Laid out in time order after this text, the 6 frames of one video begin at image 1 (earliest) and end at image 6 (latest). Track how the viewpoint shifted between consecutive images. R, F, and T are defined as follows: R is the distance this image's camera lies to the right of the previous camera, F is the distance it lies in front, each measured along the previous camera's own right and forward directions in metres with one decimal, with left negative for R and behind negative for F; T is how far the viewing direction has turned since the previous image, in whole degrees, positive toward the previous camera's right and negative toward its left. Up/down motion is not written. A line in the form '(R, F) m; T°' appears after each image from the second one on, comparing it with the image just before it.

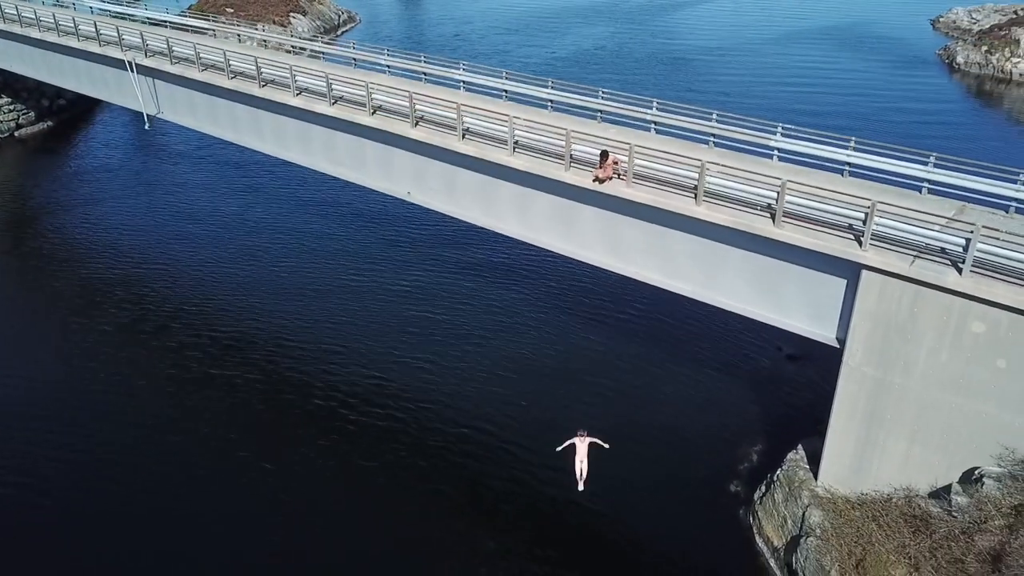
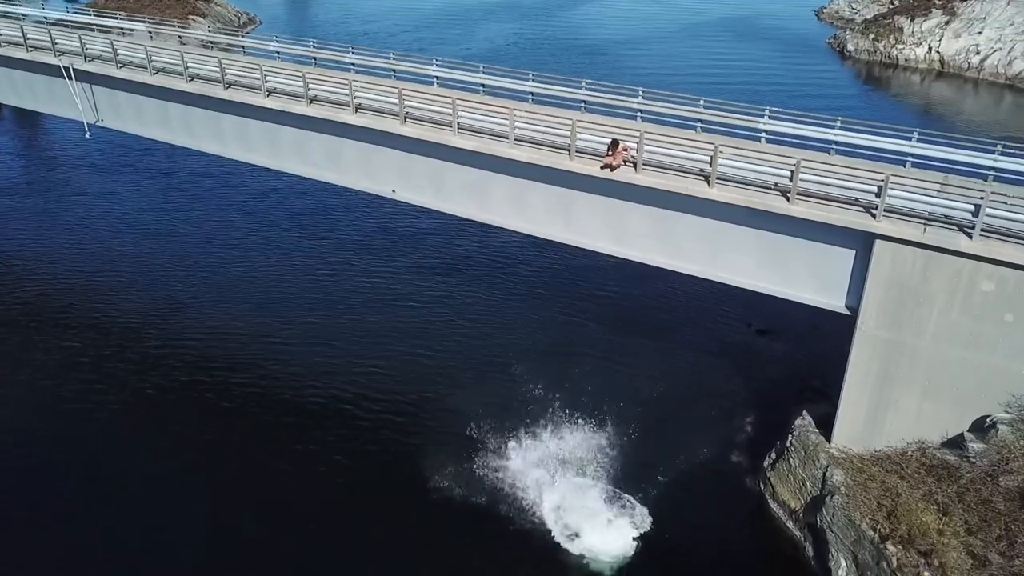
(-2.9, 0.0) m; +7°
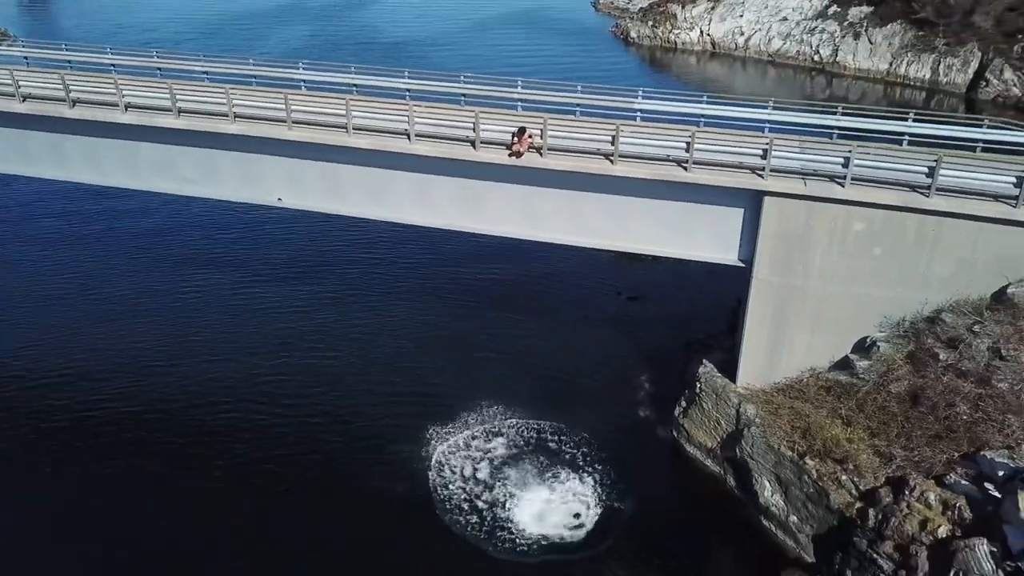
(-3.2, -0.2) m; +14°
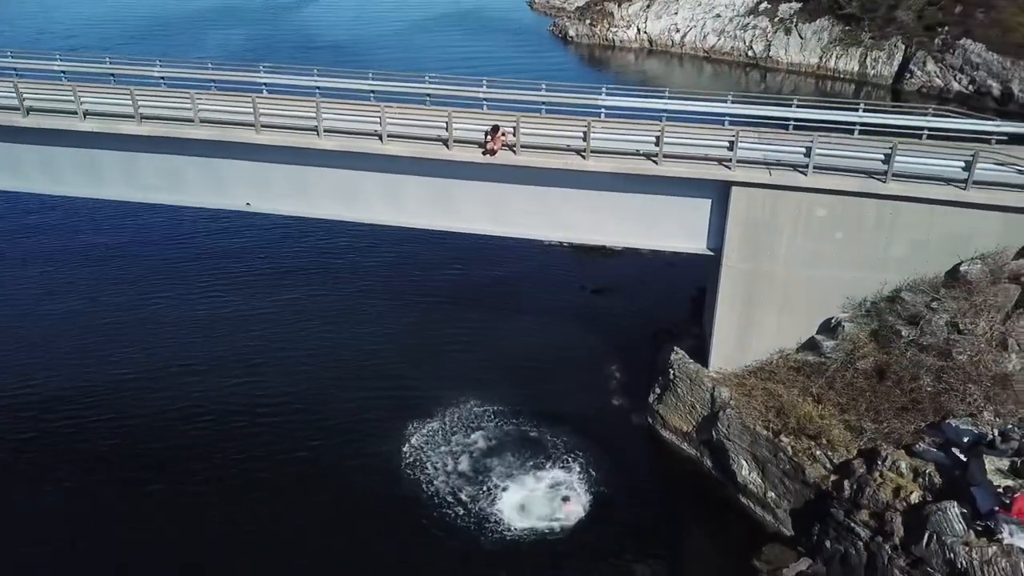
(-1.0, -0.3) m; +4°
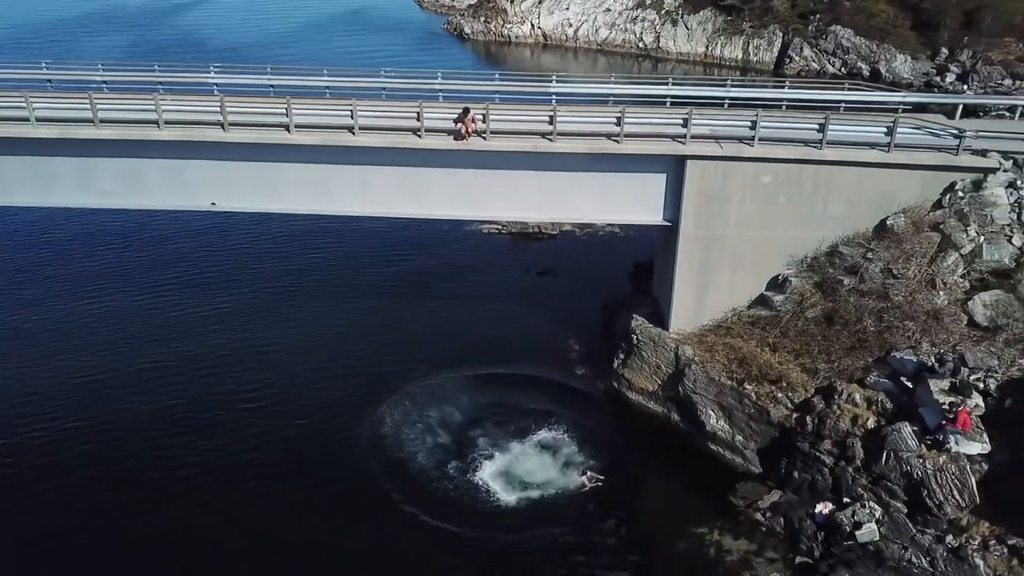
(-2.5, -1.0) m; +8°
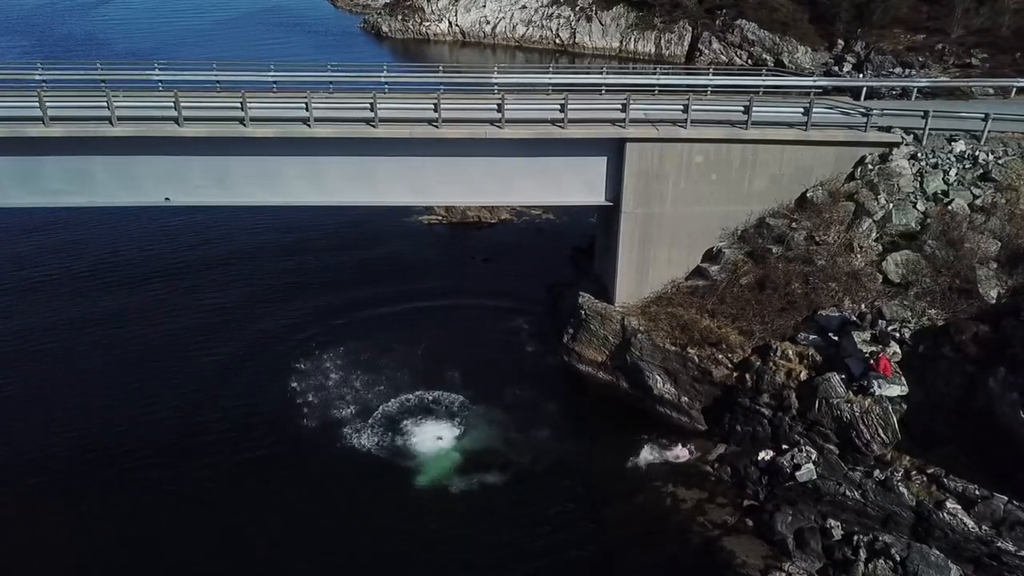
(-1.1, -1.2) m; +6°
